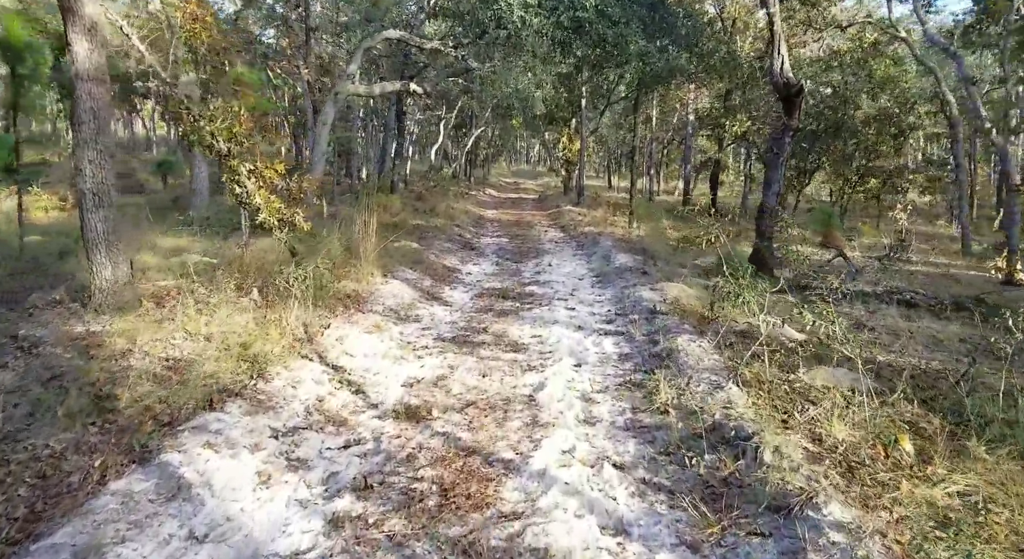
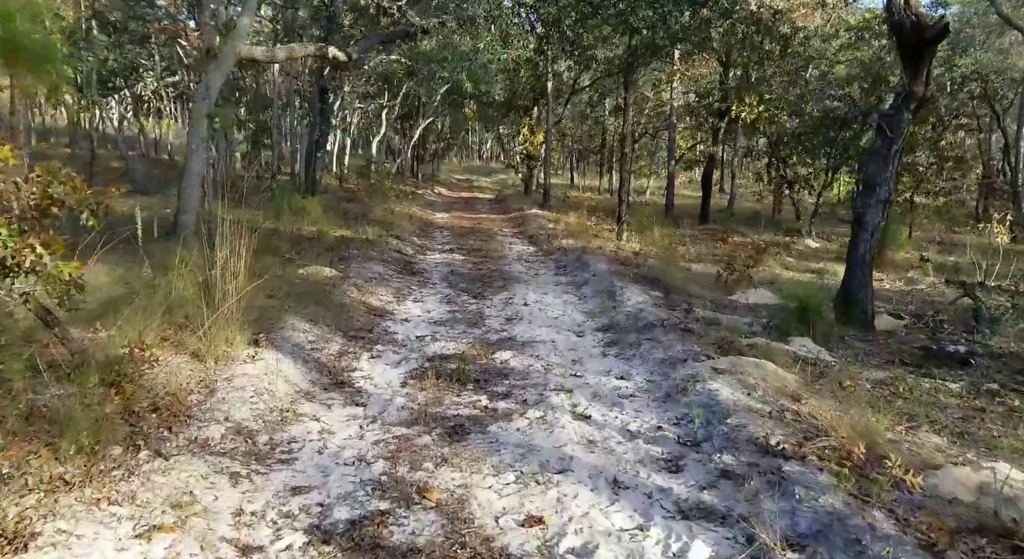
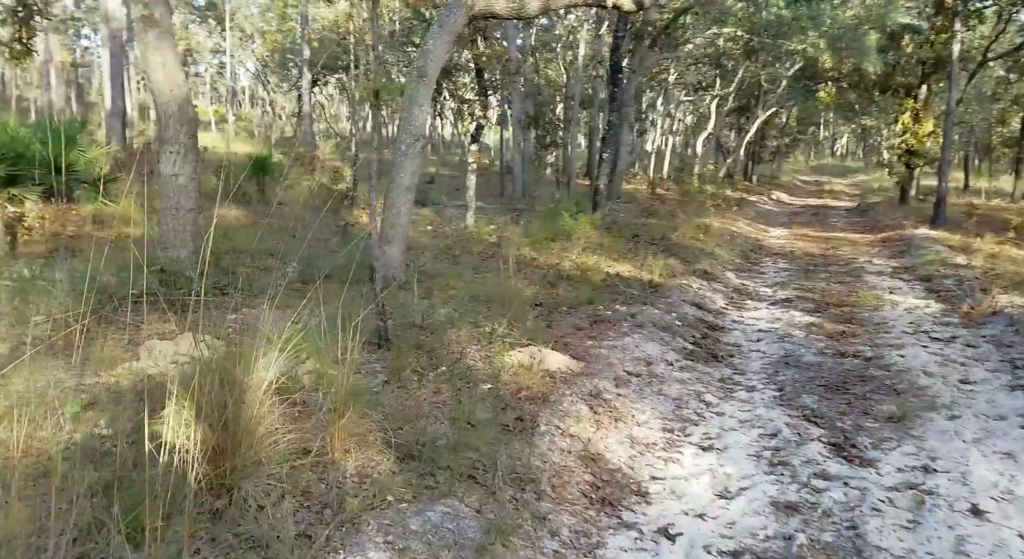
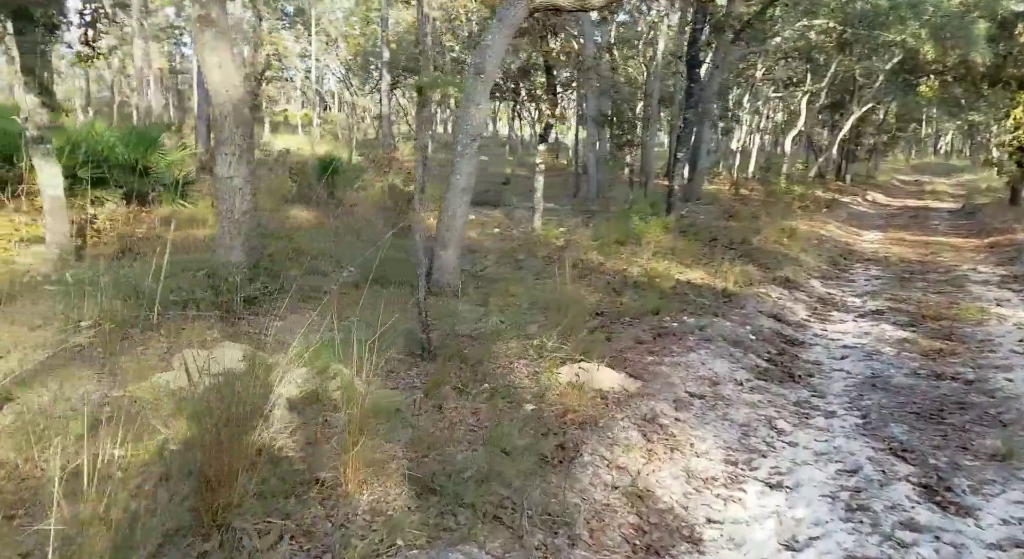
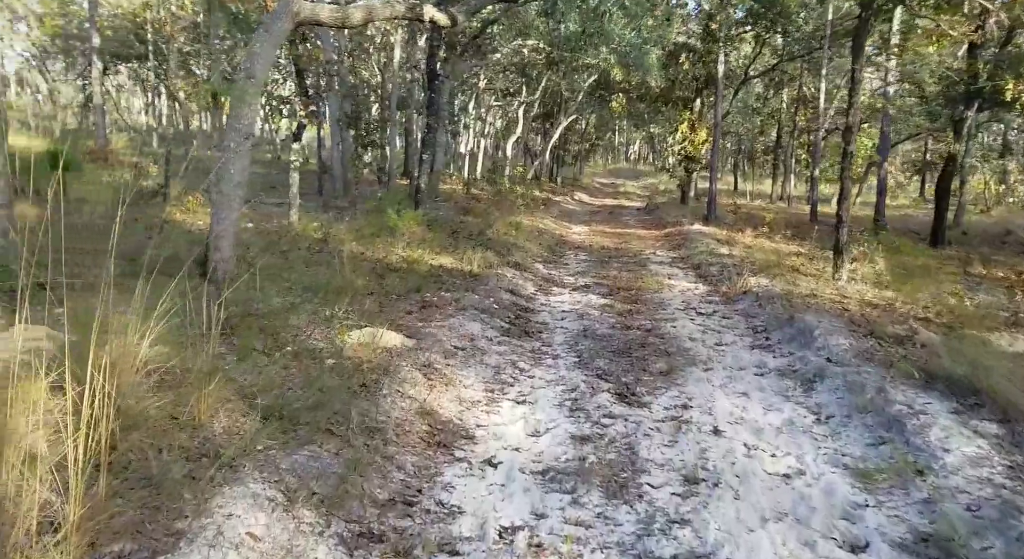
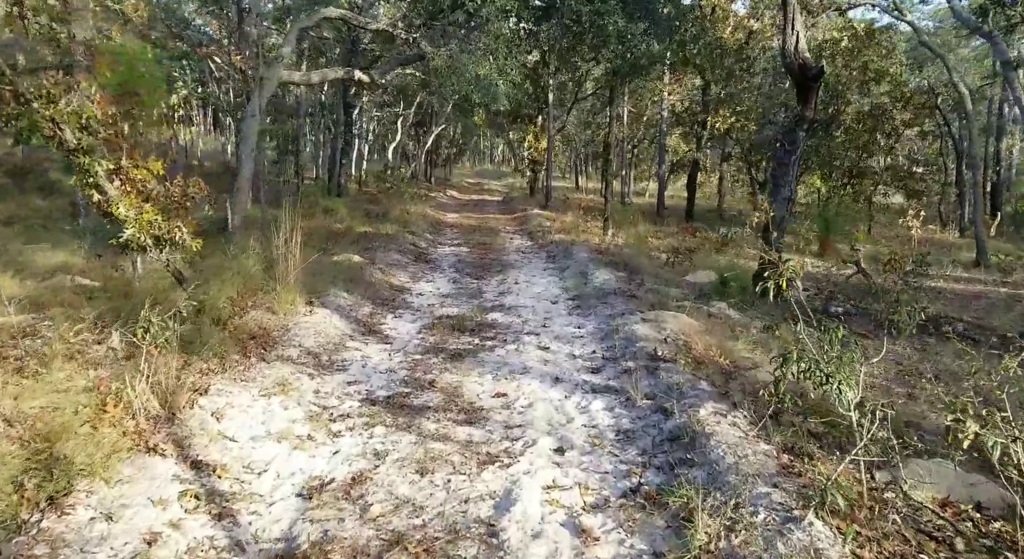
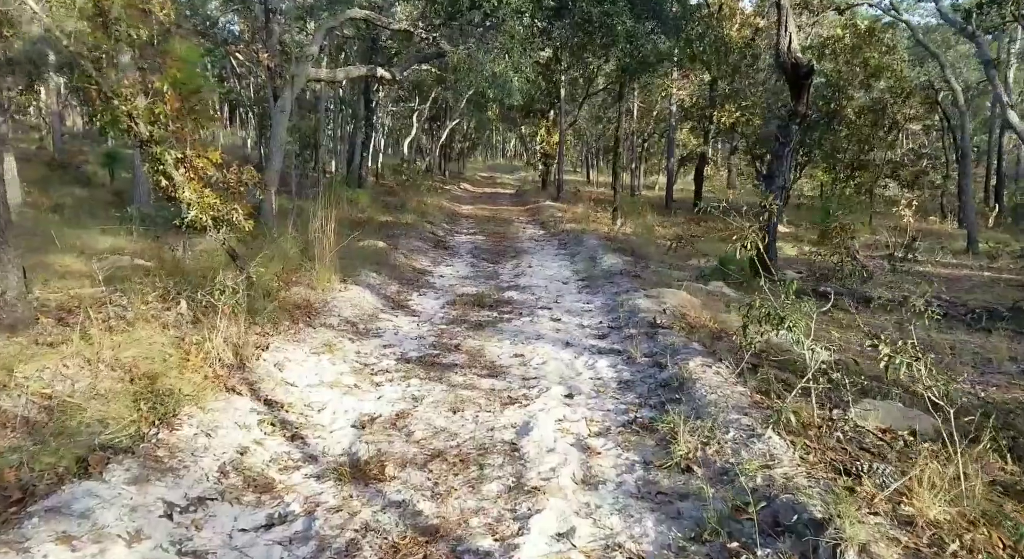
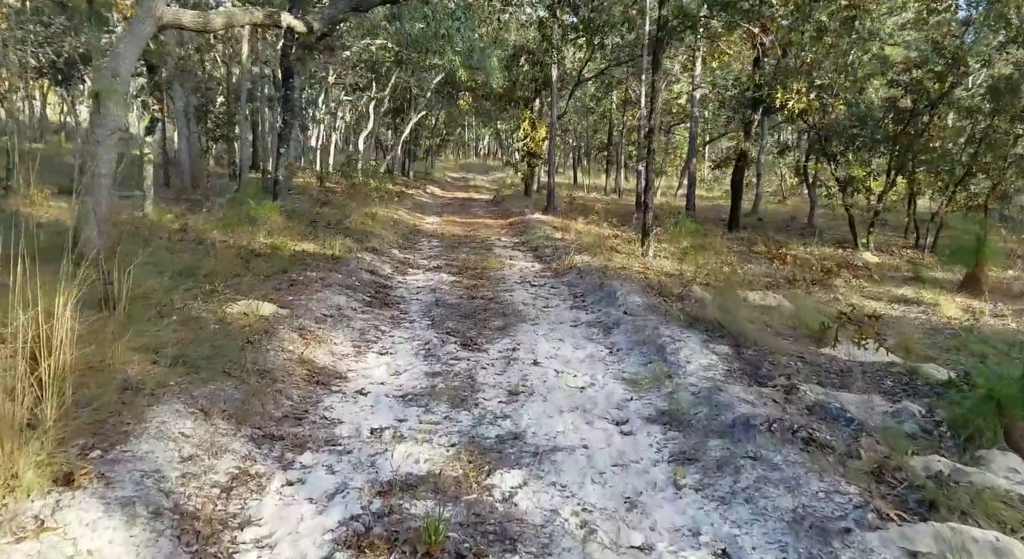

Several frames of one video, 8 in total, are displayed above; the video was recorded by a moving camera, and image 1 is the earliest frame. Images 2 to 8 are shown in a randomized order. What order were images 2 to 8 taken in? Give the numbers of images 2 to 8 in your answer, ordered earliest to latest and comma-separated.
7, 6, 2, 8, 5, 3, 4
